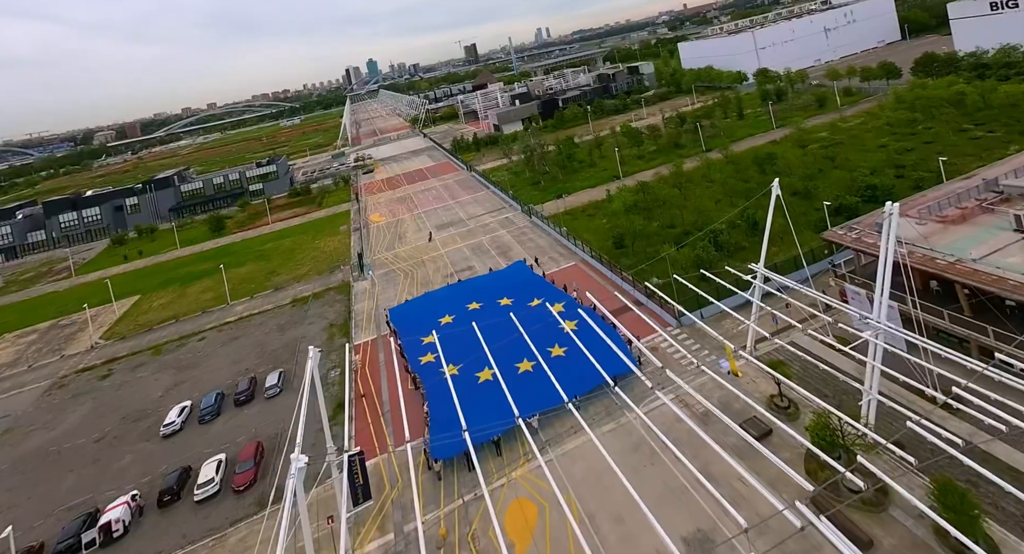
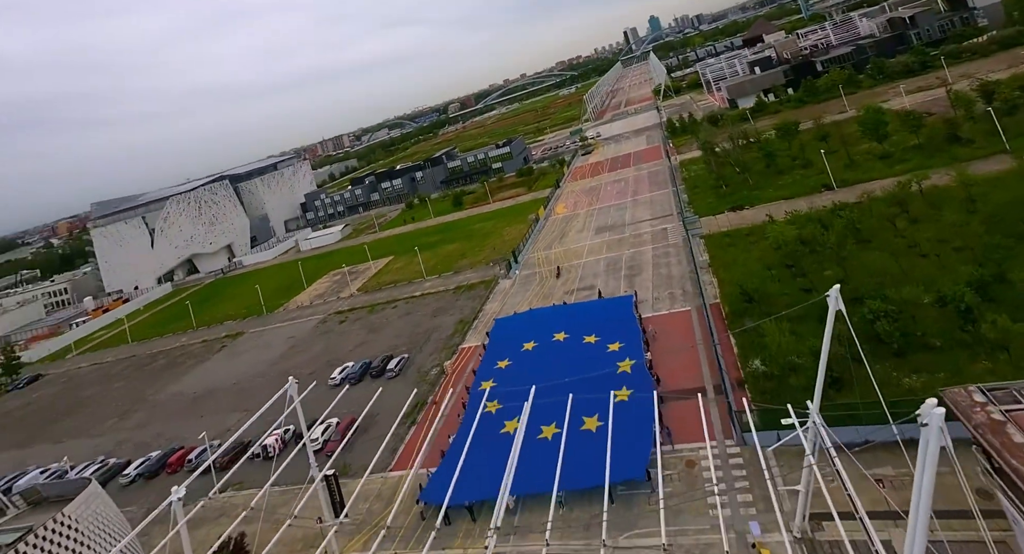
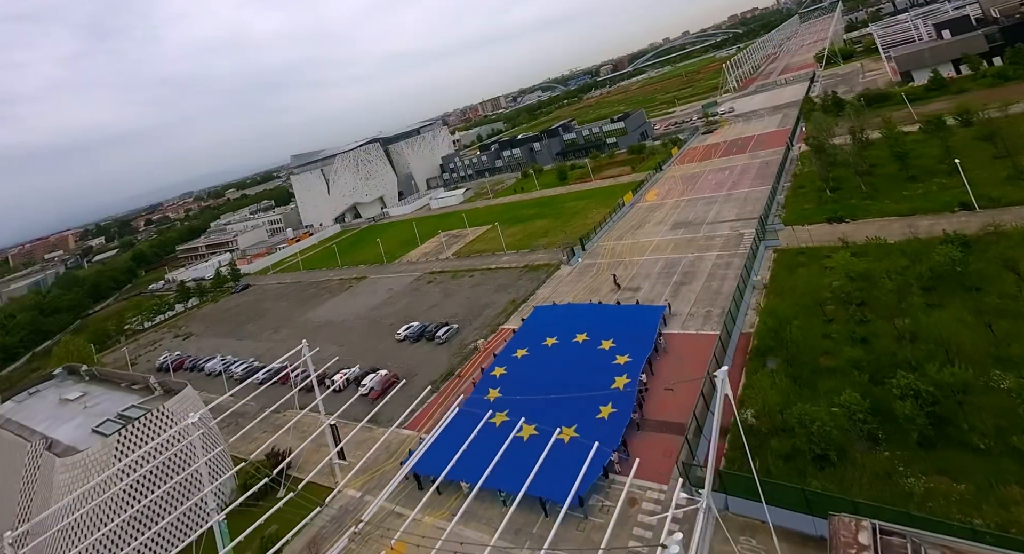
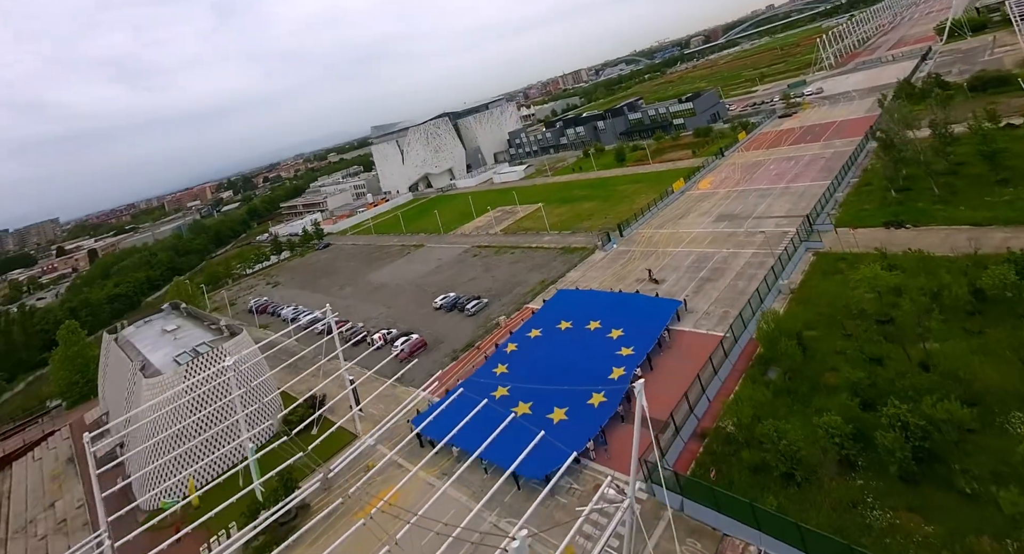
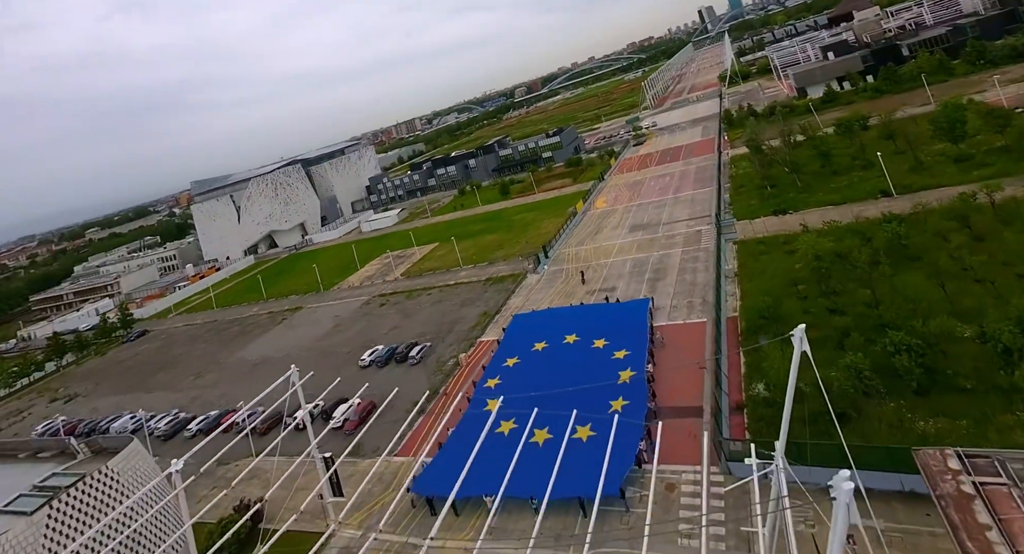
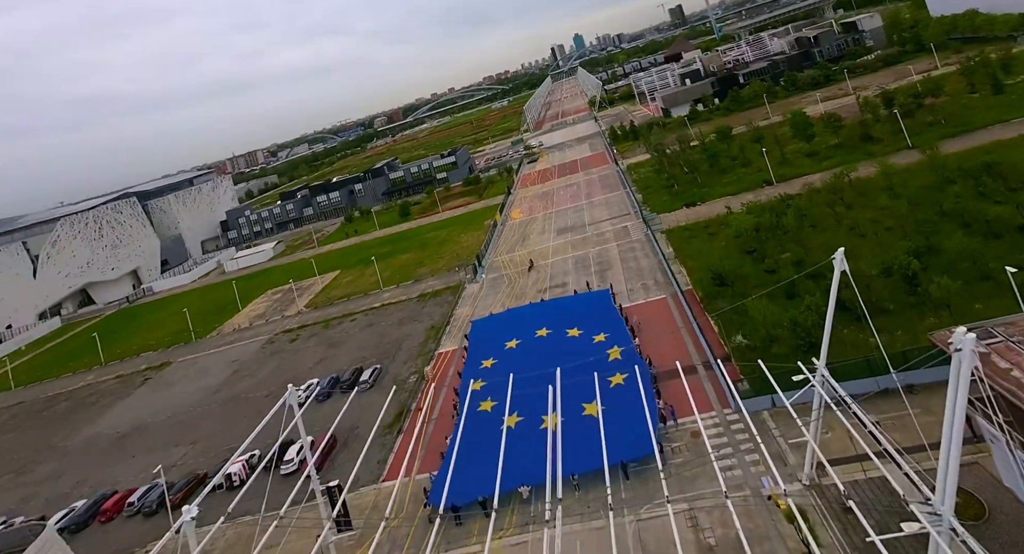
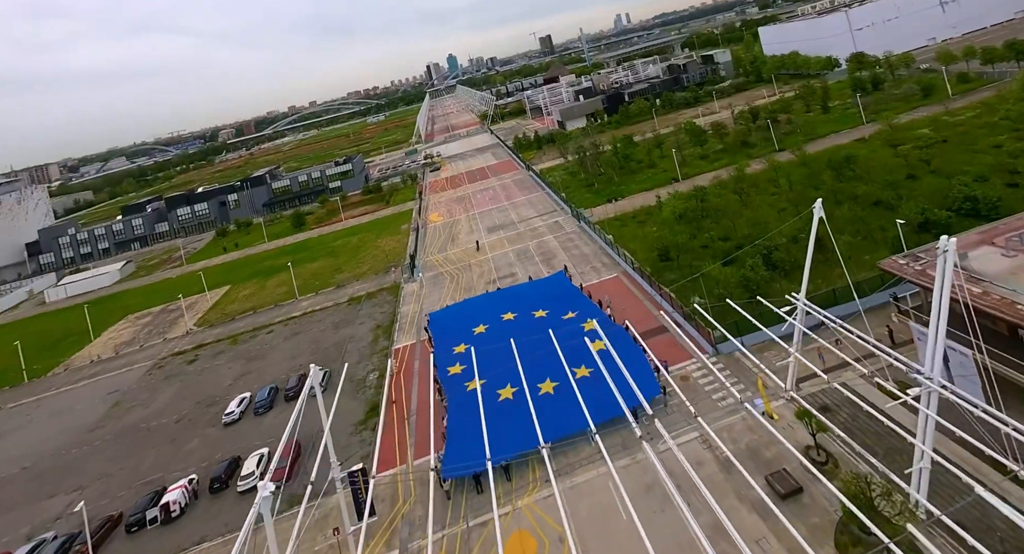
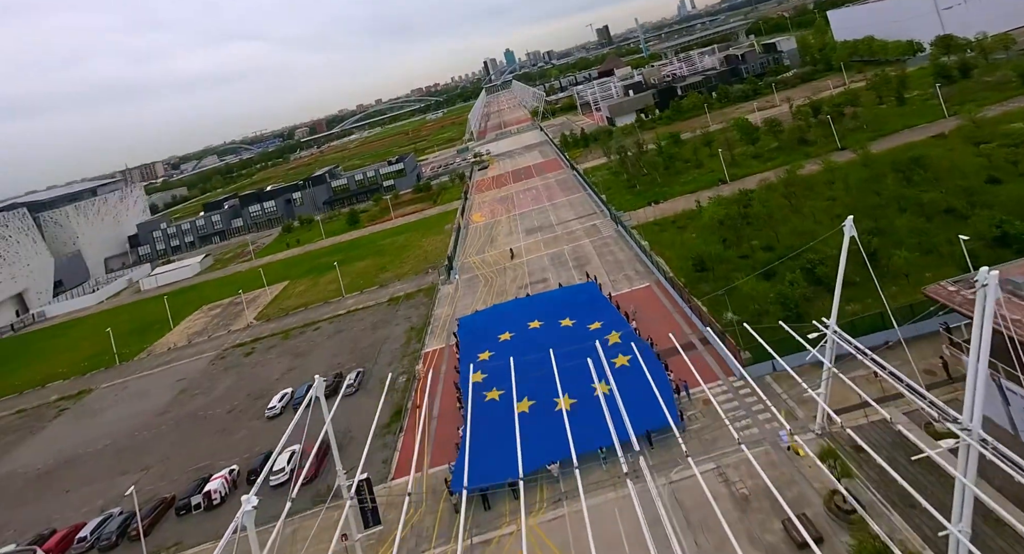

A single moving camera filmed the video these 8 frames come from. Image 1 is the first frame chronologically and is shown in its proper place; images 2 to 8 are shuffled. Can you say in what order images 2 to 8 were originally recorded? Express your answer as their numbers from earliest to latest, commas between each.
7, 8, 6, 2, 5, 3, 4
